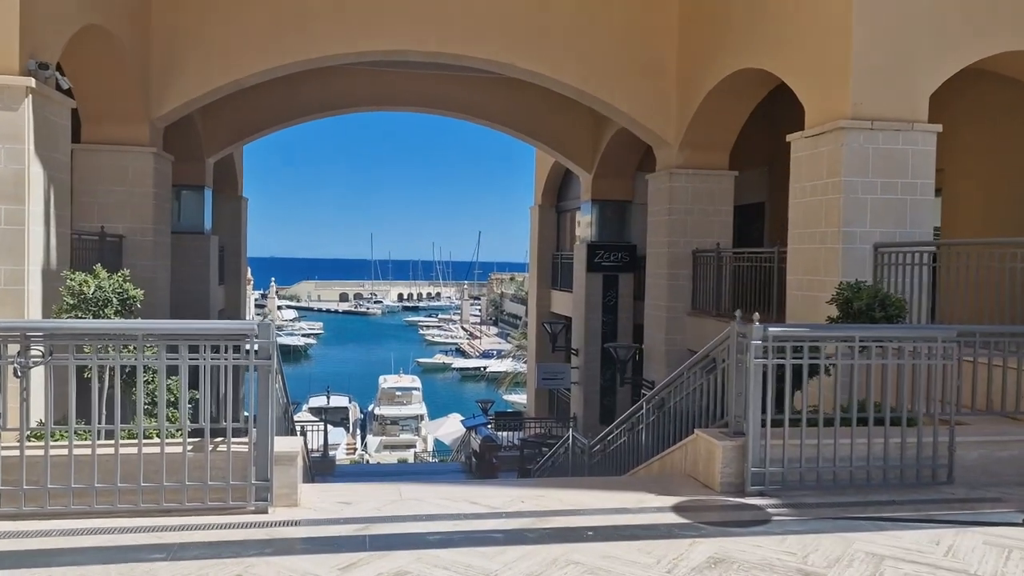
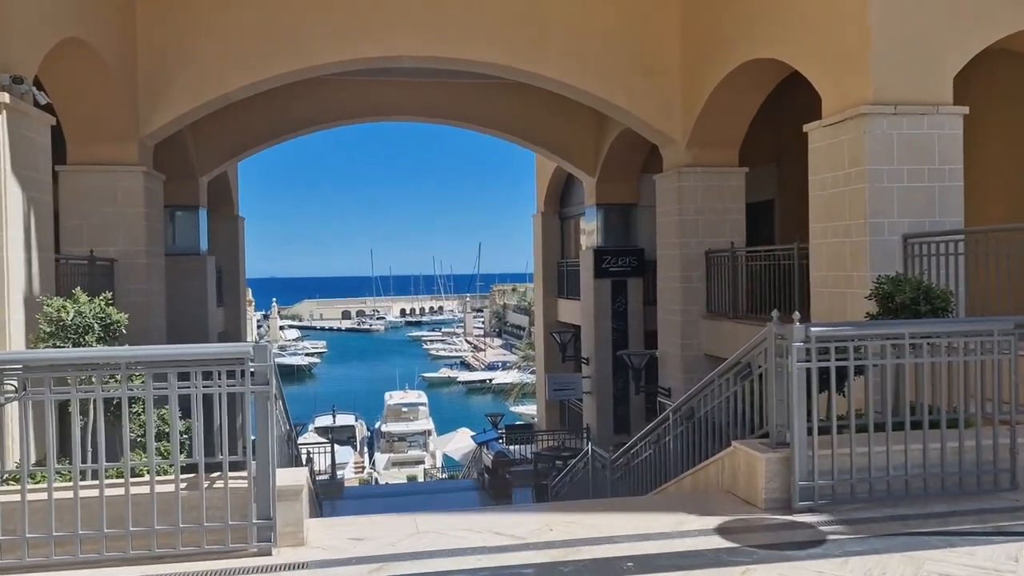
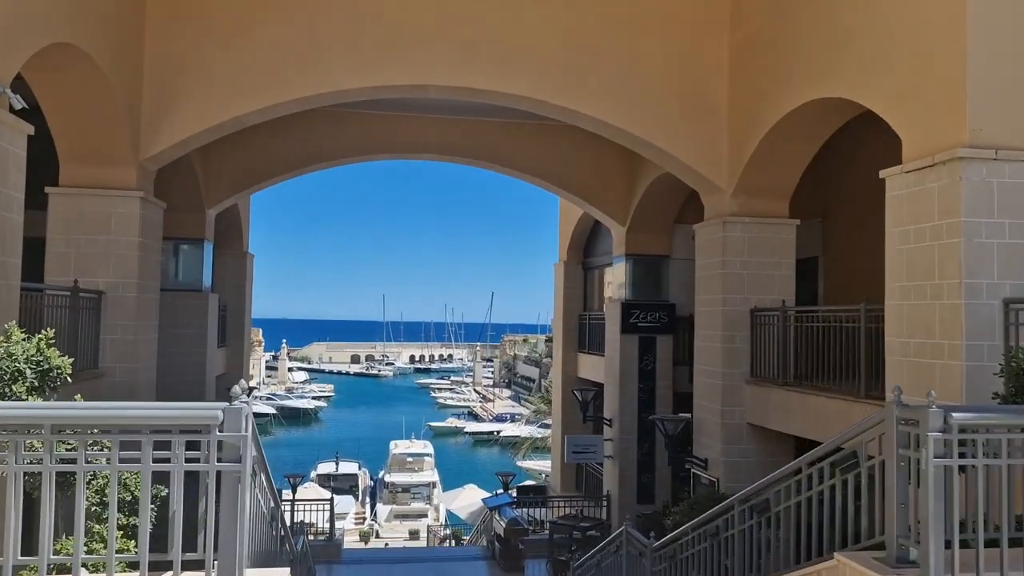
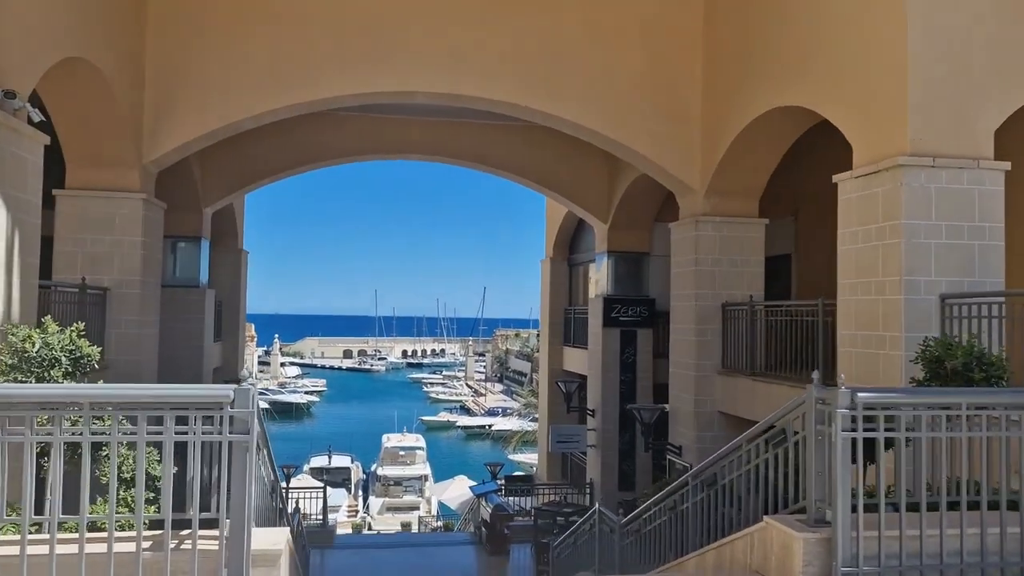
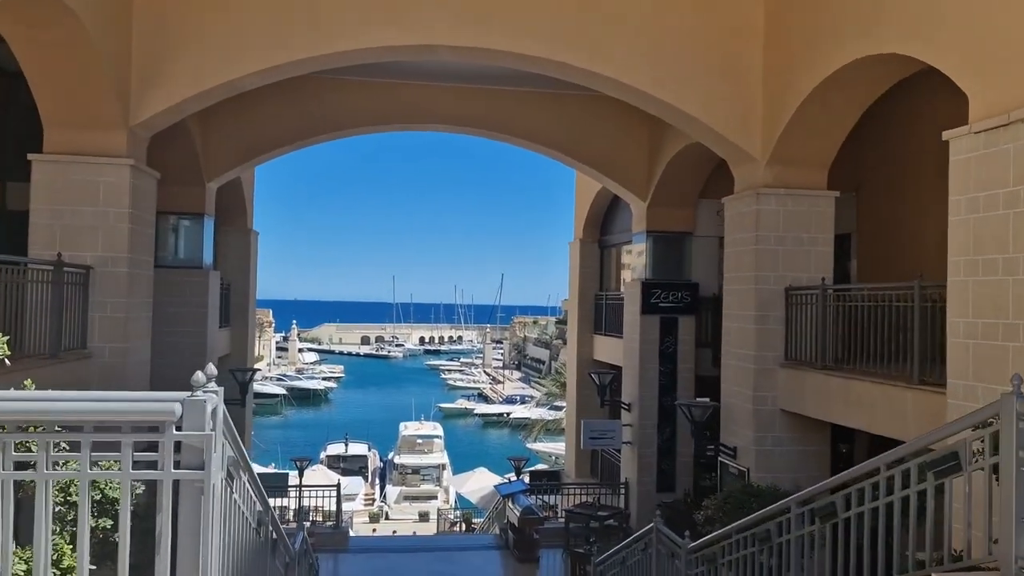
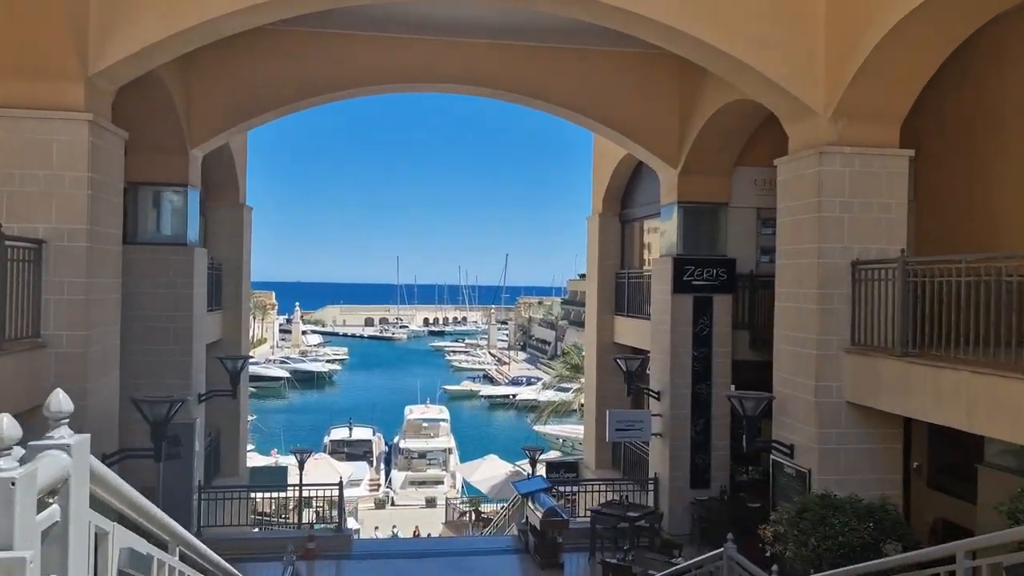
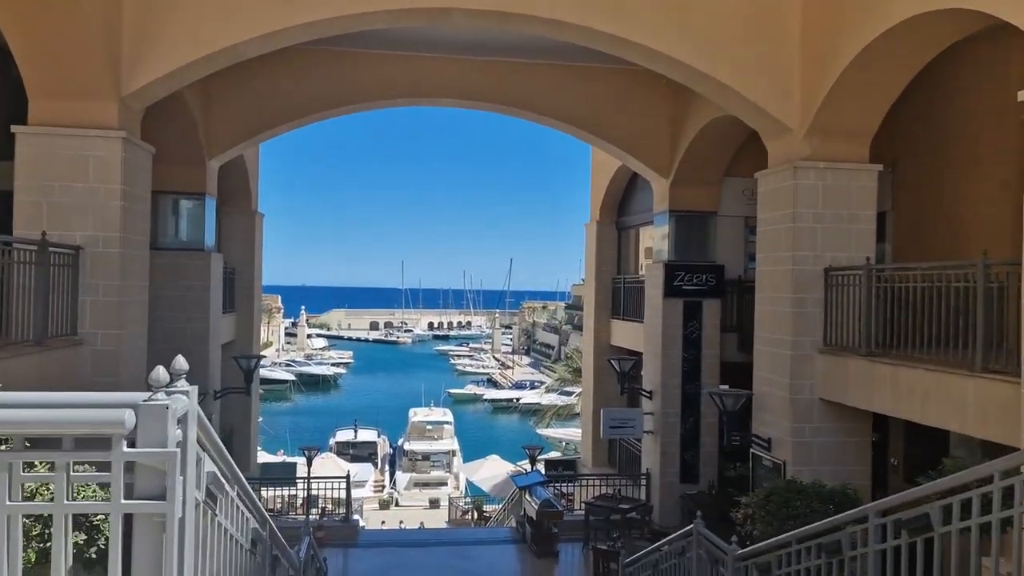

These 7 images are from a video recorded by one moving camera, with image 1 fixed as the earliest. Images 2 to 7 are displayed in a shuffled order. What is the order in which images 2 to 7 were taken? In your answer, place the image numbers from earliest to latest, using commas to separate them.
2, 4, 3, 5, 7, 6
